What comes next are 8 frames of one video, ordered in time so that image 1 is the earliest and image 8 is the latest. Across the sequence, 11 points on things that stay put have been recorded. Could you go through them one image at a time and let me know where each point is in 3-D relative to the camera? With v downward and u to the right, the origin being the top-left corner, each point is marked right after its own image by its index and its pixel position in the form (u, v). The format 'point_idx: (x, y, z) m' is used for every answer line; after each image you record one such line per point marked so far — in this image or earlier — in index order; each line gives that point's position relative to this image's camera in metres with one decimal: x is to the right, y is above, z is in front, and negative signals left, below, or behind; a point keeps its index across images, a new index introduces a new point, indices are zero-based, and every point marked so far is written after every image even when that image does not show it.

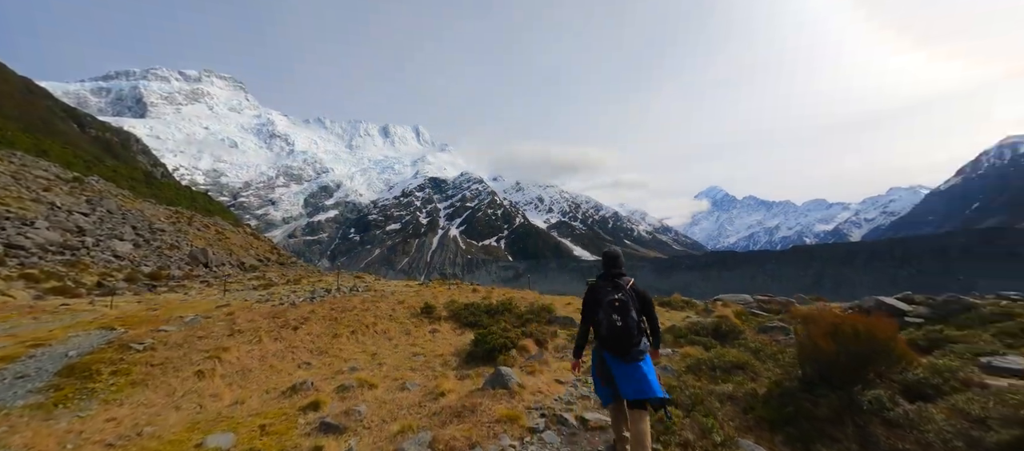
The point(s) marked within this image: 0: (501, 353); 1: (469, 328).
0: (-0.3, -3.4, +10.7) m
1: (-1.9, -4.4, +16.7) m
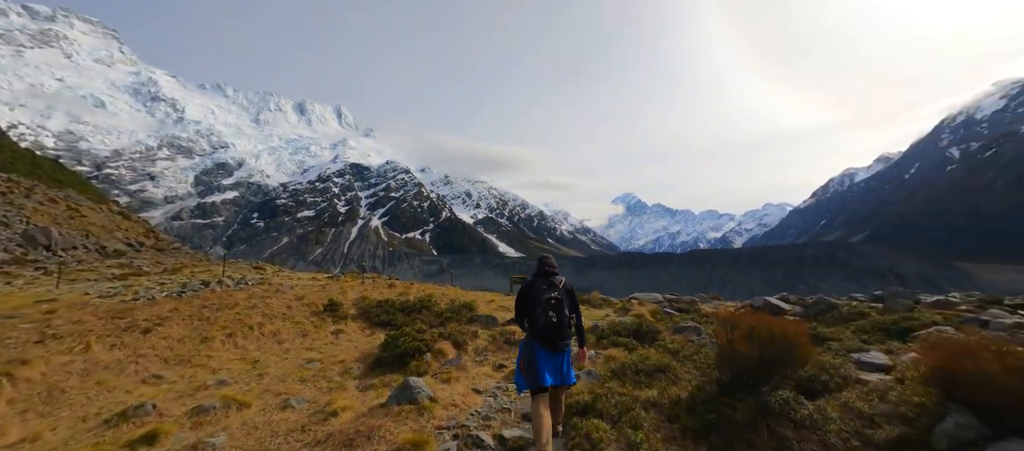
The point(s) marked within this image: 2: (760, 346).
0: (-2.3, -3.1, +9.6) m
1: (-5.1, -4.0, +15.2) m
2: (+4.5, -2.2, +7.2) m
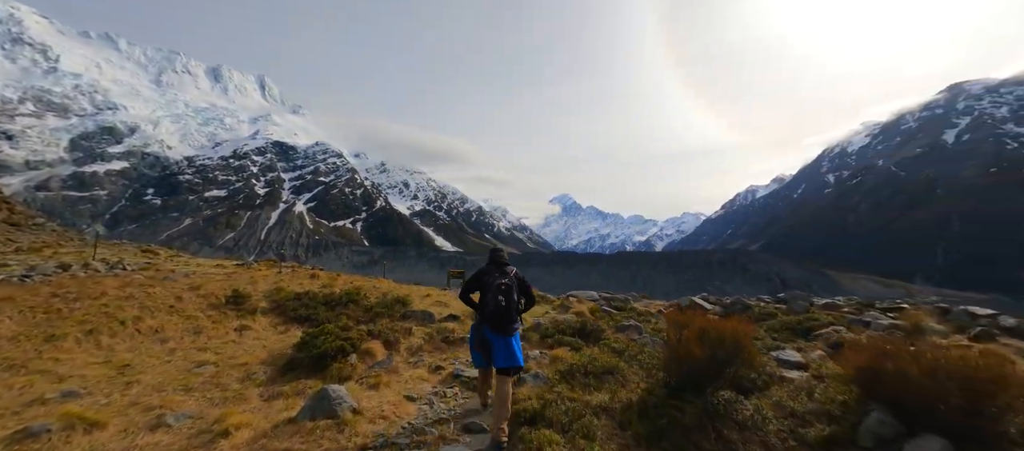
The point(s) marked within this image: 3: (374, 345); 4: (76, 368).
0: (-3.7, -2.7, +8.4) m
1: (-7.3, -3.4, +13.5) m
2: (+3.5, -2.1, +7.2) m
3: (-3.3, -2.9, +9.7) m
4: (-7.6, -2.5, +7.0) m
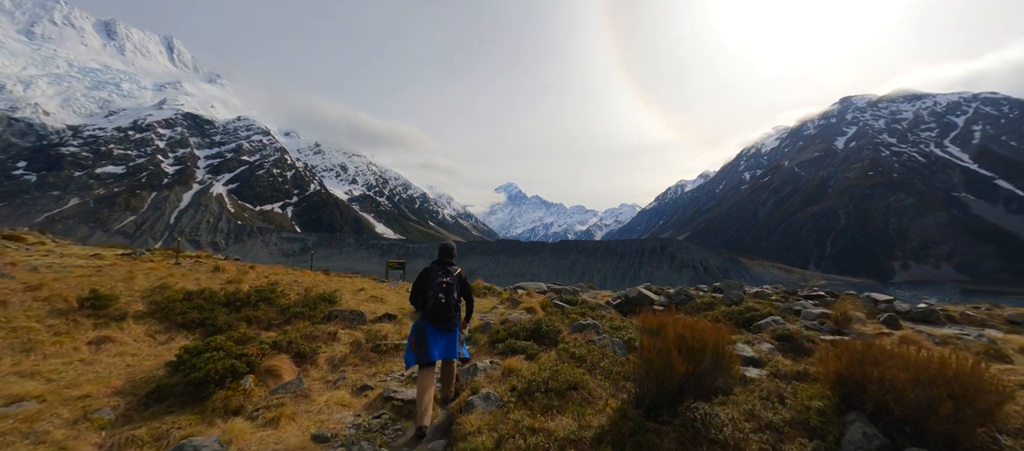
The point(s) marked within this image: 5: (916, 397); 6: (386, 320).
0: (-4.6, -2.4, +6.4) m
1: (-8.9, -2.9, +10.9) m
2: (+2.7, -2.0, +6.2) m
3: (-4.4, -2.6, +7.7) m
4: (-8.2, -2.2, +4.5) m
5: (+5.8, -2.4, +5.8) m
6: (-4.1, -3.1, +13.2) m
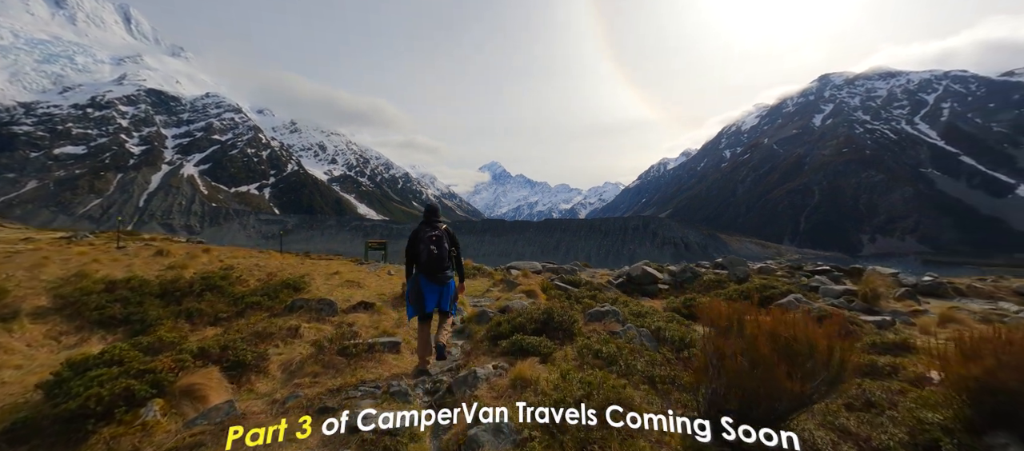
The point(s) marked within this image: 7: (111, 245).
0: (-4.4, -2.0, +4.3) m
1: (-8.9, -2.3, +8.7) m
2: (+2.9, -1.5, +4.4) m
3: (-4.3, -2.1, +5.6) m
4: (-7.9, -1.9, +2.3) m
5: (+6.1, -1.9, +4.1) m
6: (-4.2, -2.3, +11.2) m
7: (-18.0, -0.8, +18.1) m
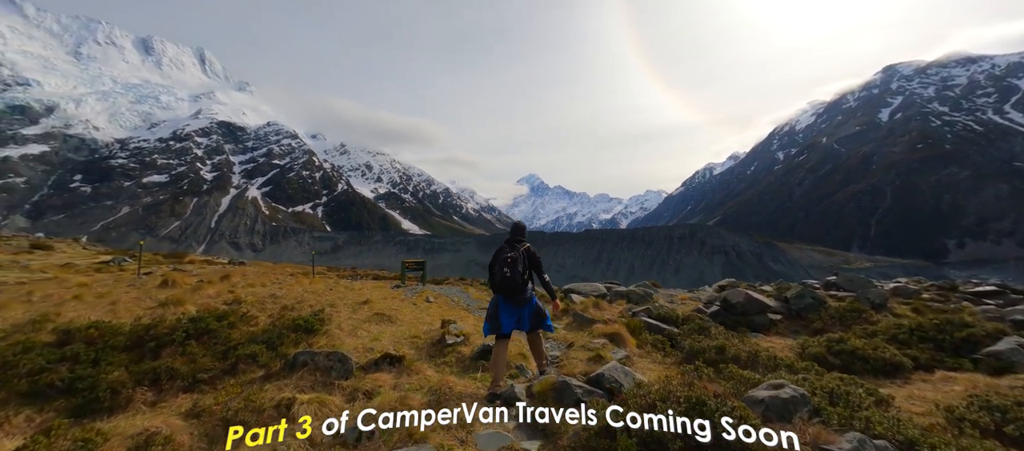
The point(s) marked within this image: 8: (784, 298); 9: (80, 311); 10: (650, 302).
0: (-3.4, -2.3, +1.3) m
1: (-7.5, -2.8, +6.1) m
2: (+3.8, -1.6, +0.5) m
3: (-3.2, -2.4, +2.6) m
4: (-7.2, -2.2, -0.4) m
5: (+6.9, -1.9, -0.1) m
6: (-2.5, -2.8, +8.1) m
7: (-15.5, -1.9, +16.5) m
8: (+11.2, -3.0, +16.9) m
9: (-9.8, -1.9, +9.2) m
10: (+5.8, -3.0, +16.7) m
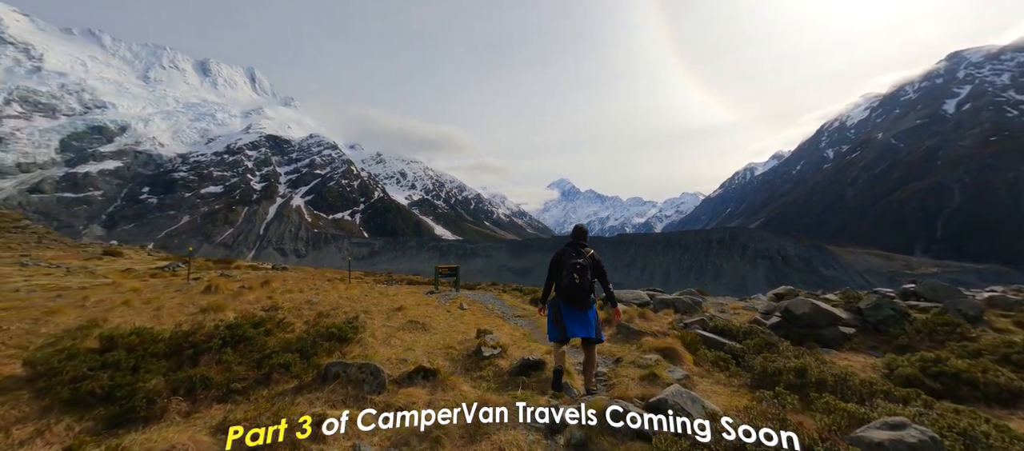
0: (-3.2, -2.3, +0.9) m
1: (-6.8, -2.9, +6.0) m
2: (+3.9, -1.5, -0.5) m
3: (-2.8, -2.4, +2.1) m
4: (-7.1, -2.2, -0.5) m
5: (+7.0, -1.8, -1.3) m
6: (-1.7, -2.9, +7.5) m
7: (-13.9, -2.2, +17.1) m
8: (+12.7, -3.0, +15.2) m
9: (-8.8, -2.1, +9.3) m
10: (+7.4, -3.1, +15.4) m
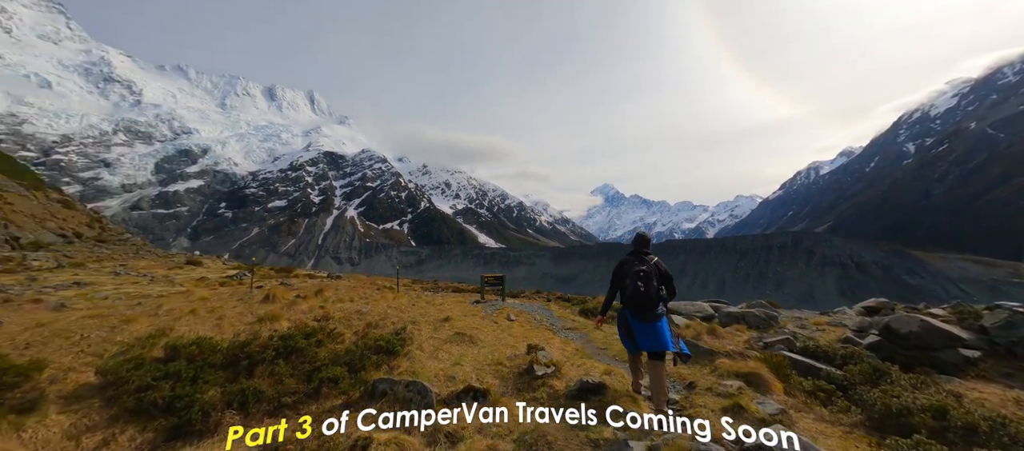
0: (-3.0, -2.3, +0.5) m
1: (-5.9, -3.1, +6.1) m
2: (+3.9, -1.4, -1.6) m
3: (-2.4, -2.5, +1.8) m
4: (-7.0, -2.3, -0.3) m
5: (+6.9, -1.7, -2.8) m
6: (-0.7, -3.0, +7.0) m
7: (-11.7, -2.7, +17.9) m
8: (+14.5, -3.1, +12.9) m
9: (-7.6, -2.4, +9.6) m
10: (+9.3, -3.3, +13.7) m
